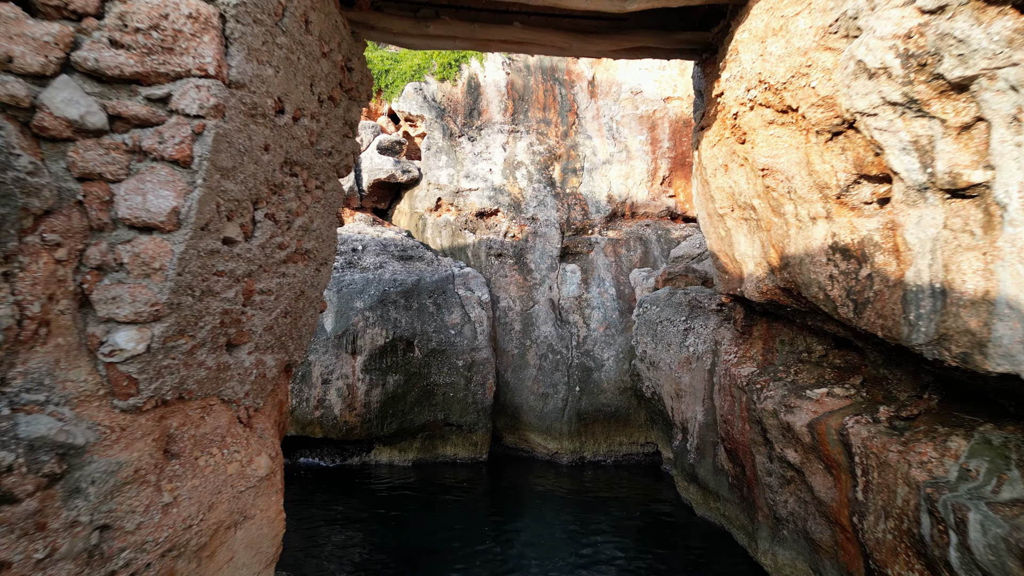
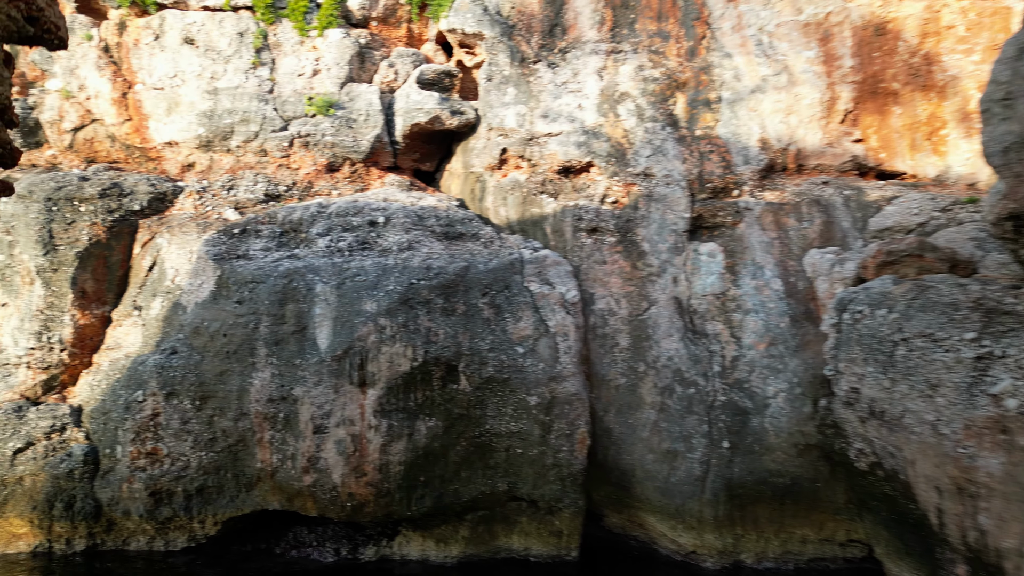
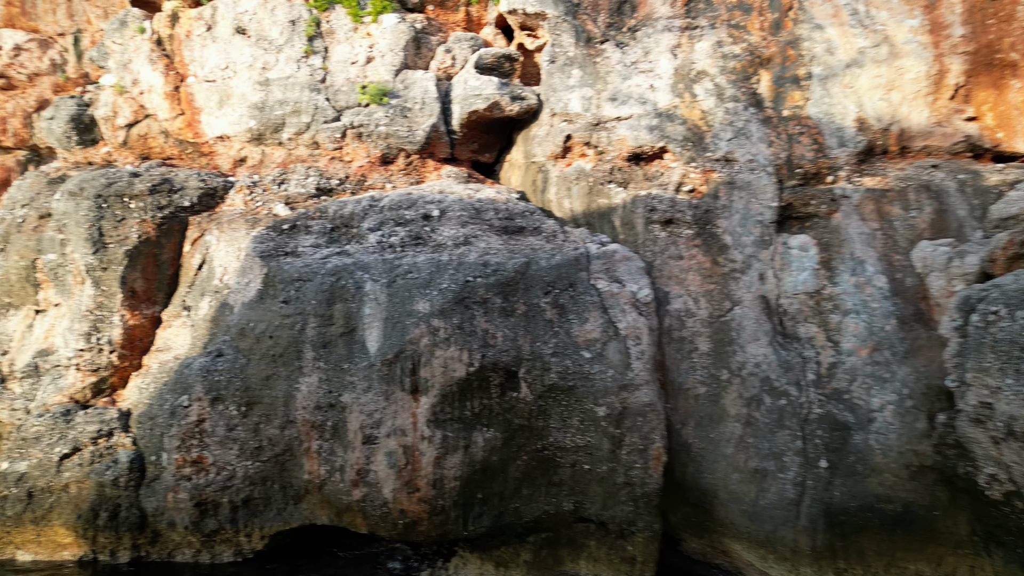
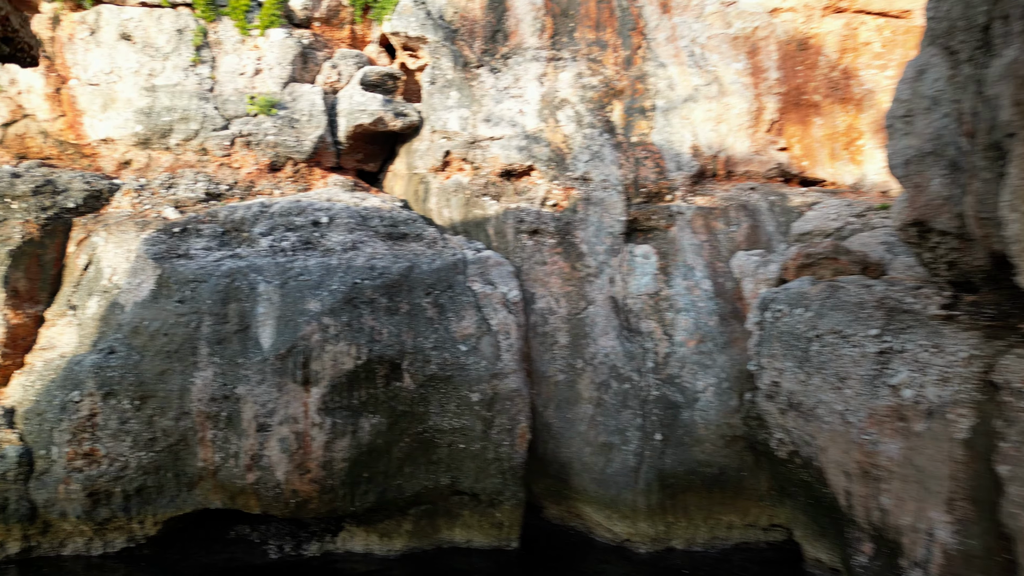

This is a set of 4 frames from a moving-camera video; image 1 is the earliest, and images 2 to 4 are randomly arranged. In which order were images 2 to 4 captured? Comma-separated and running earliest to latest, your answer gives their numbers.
4, 2, 3
